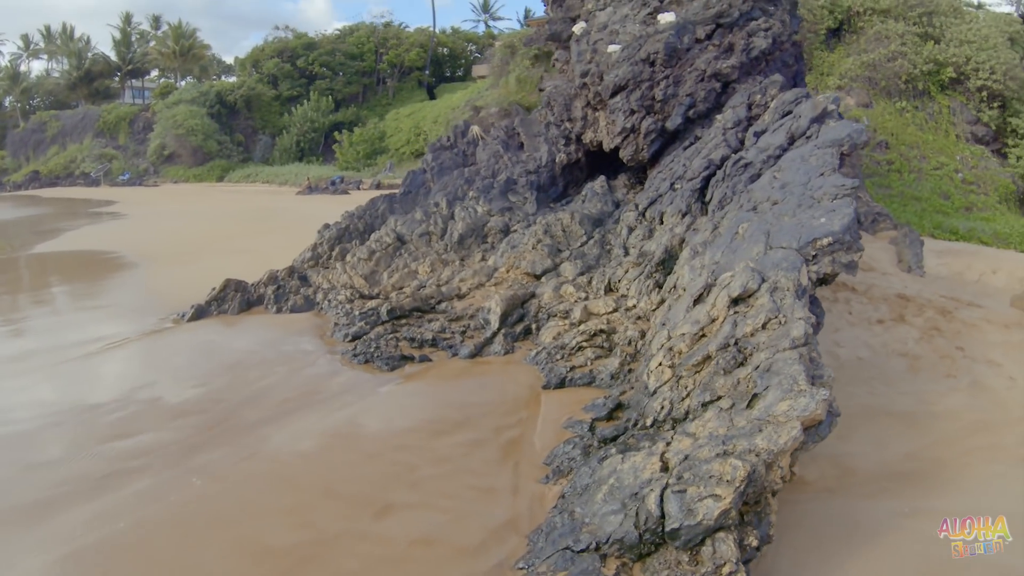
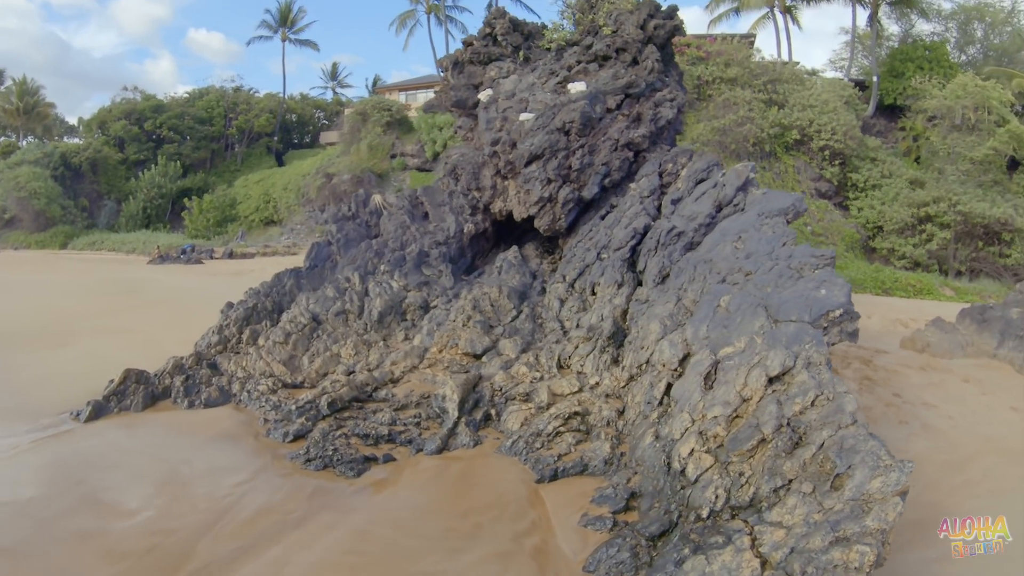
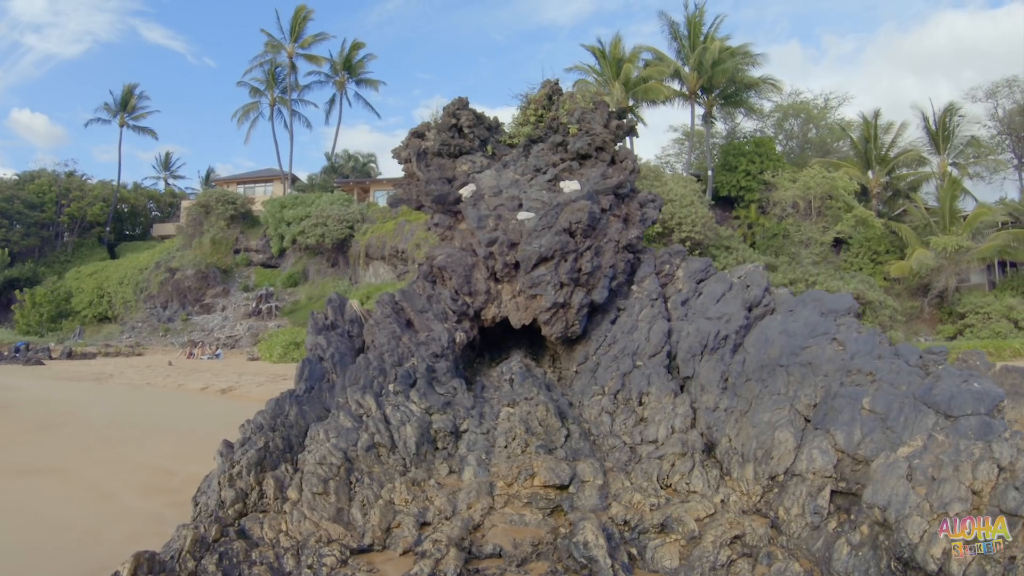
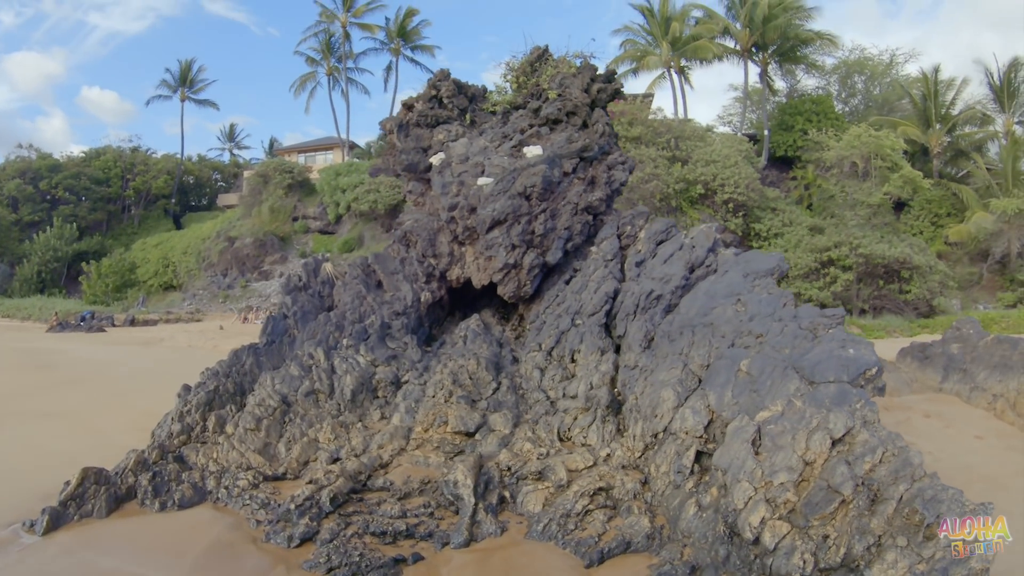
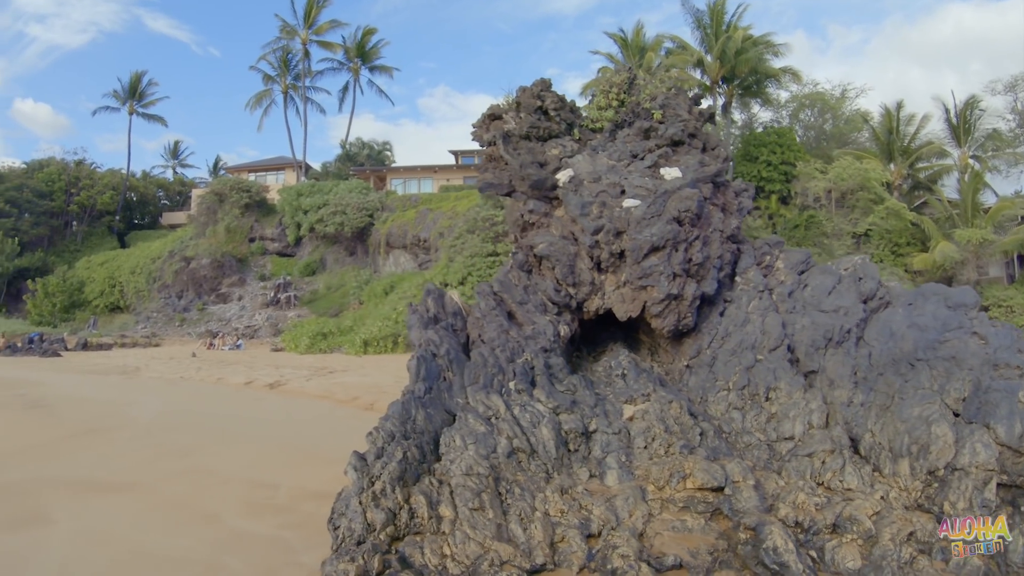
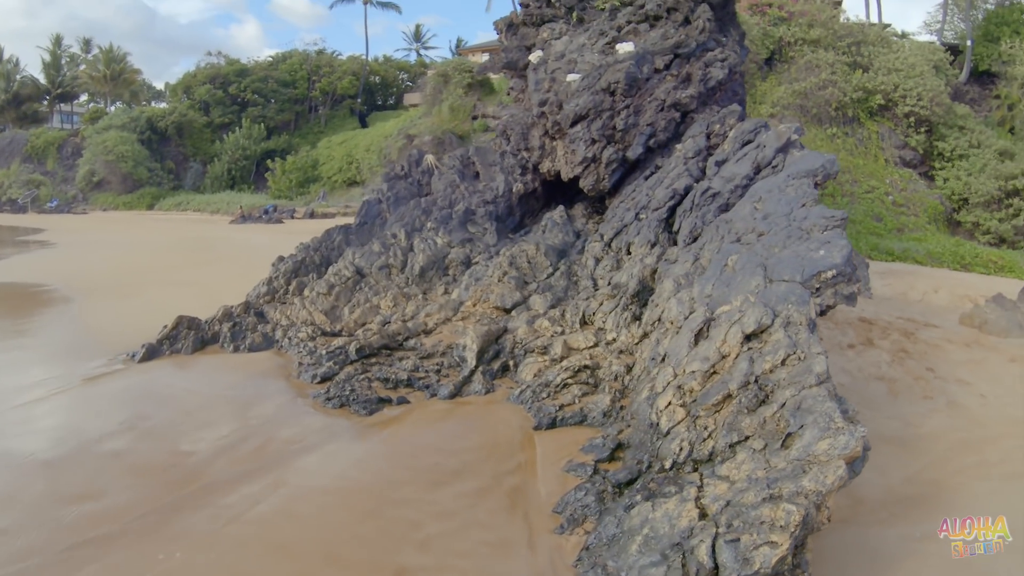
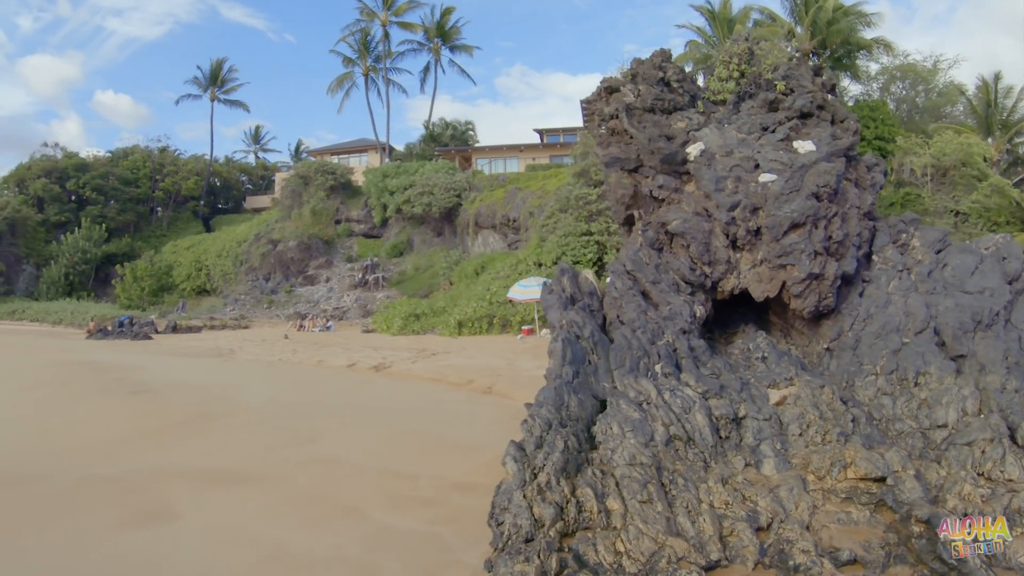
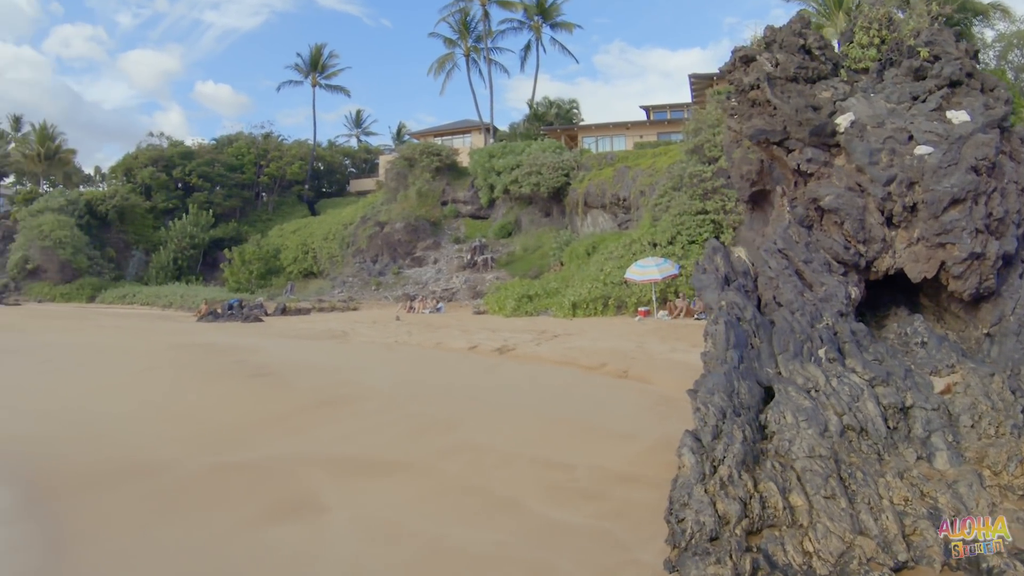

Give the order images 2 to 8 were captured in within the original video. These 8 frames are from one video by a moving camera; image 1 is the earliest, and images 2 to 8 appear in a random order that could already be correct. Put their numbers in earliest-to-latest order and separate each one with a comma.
6, 2, 4, 3, 5, 7, 8
